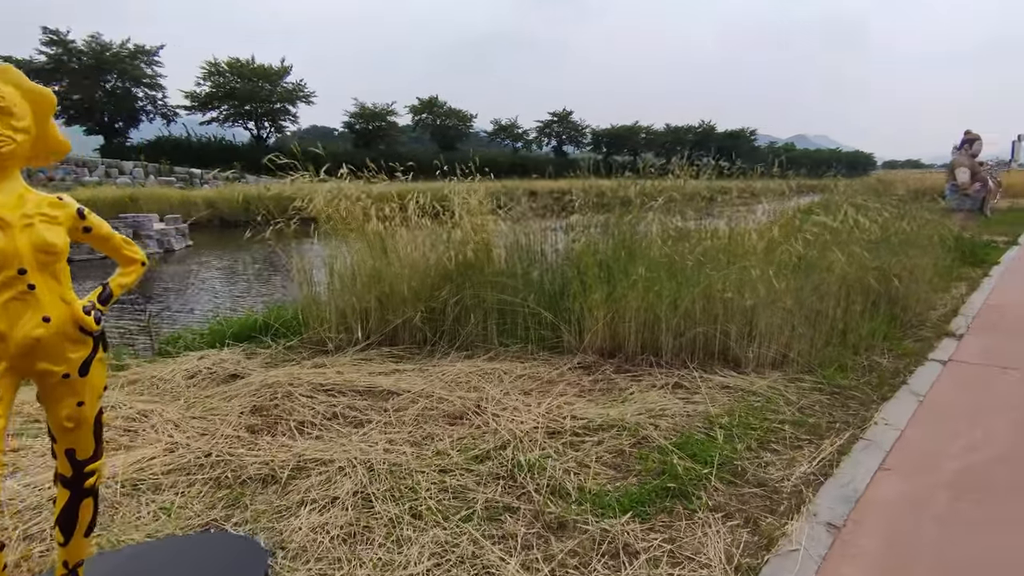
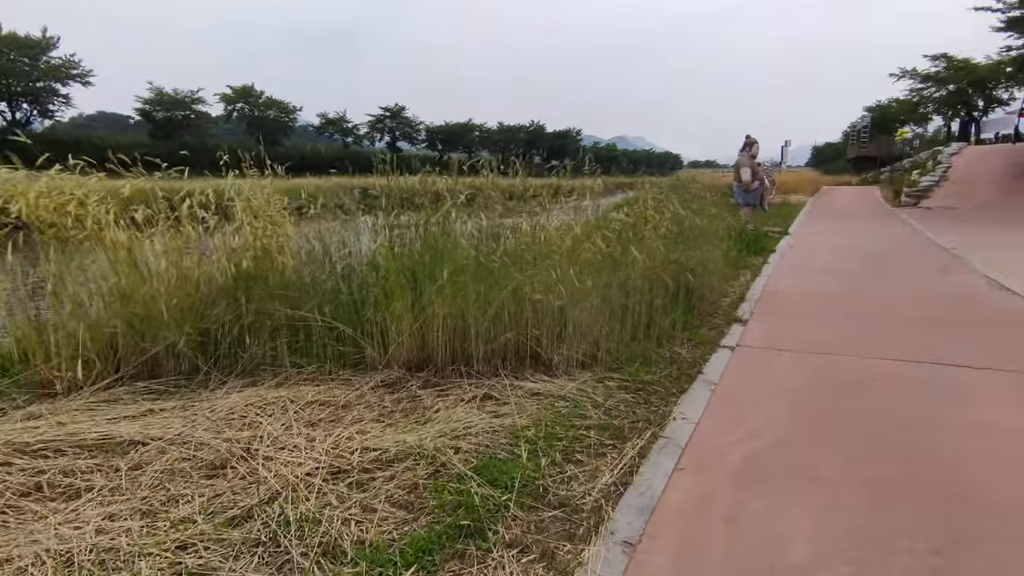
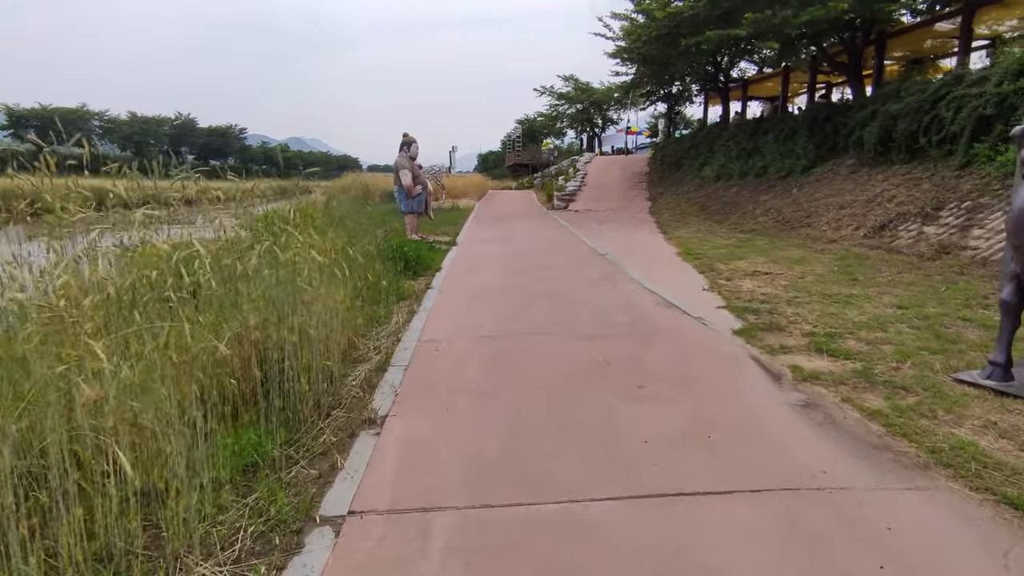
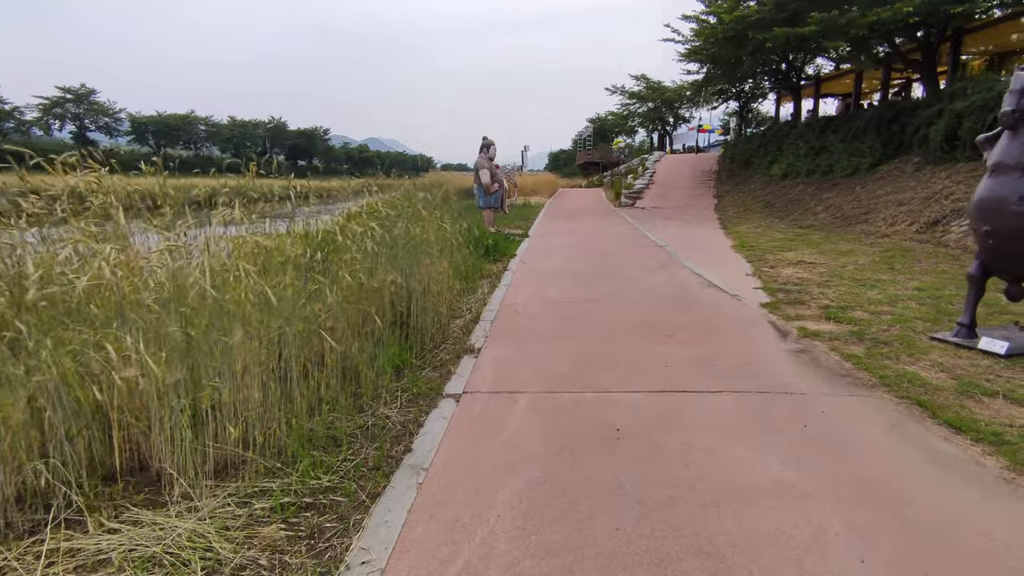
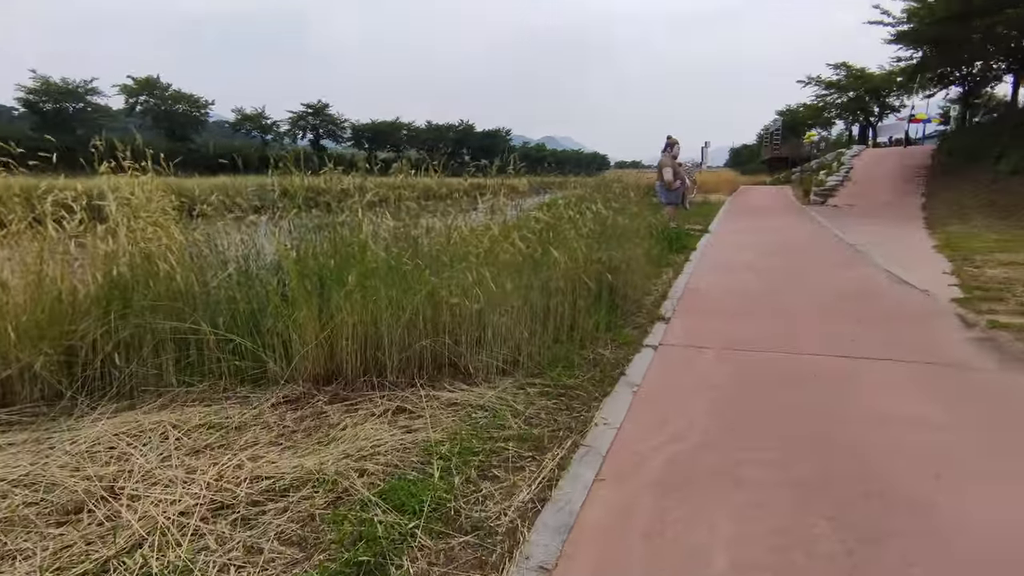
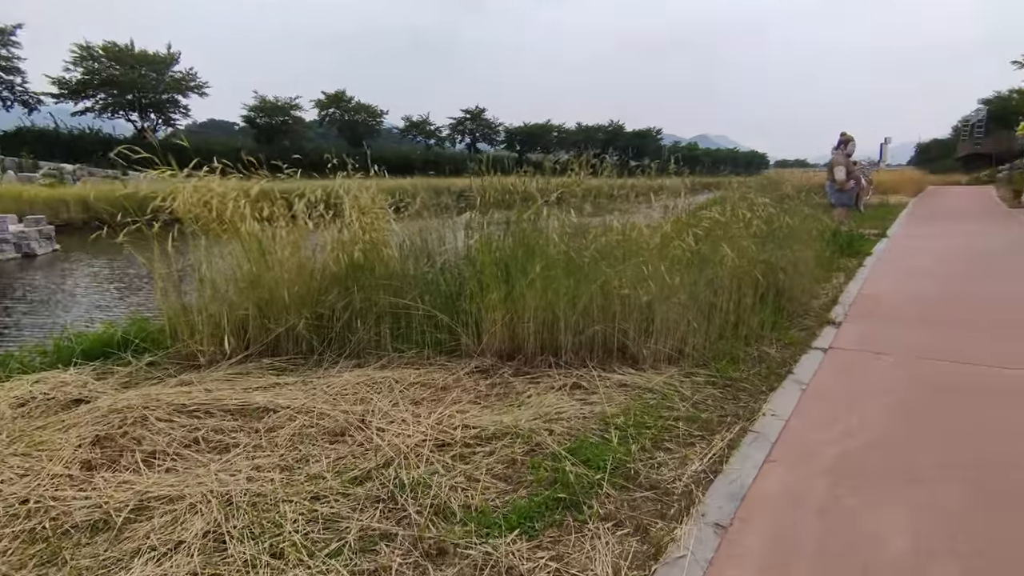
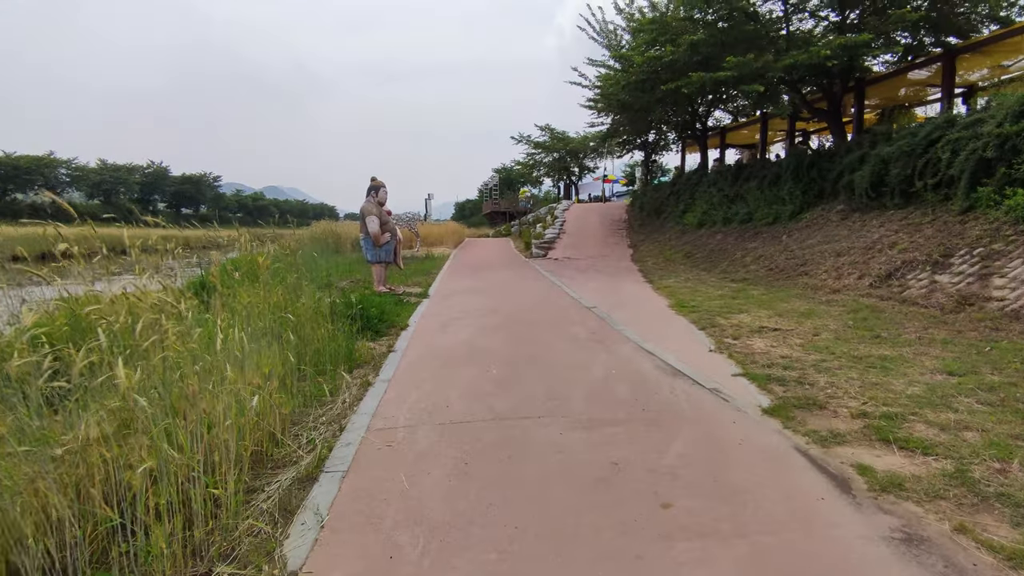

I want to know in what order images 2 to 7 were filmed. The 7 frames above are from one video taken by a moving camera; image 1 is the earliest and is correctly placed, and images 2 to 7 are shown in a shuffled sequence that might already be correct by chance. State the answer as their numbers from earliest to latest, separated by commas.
6, 2, 5, 4, 3, 7
